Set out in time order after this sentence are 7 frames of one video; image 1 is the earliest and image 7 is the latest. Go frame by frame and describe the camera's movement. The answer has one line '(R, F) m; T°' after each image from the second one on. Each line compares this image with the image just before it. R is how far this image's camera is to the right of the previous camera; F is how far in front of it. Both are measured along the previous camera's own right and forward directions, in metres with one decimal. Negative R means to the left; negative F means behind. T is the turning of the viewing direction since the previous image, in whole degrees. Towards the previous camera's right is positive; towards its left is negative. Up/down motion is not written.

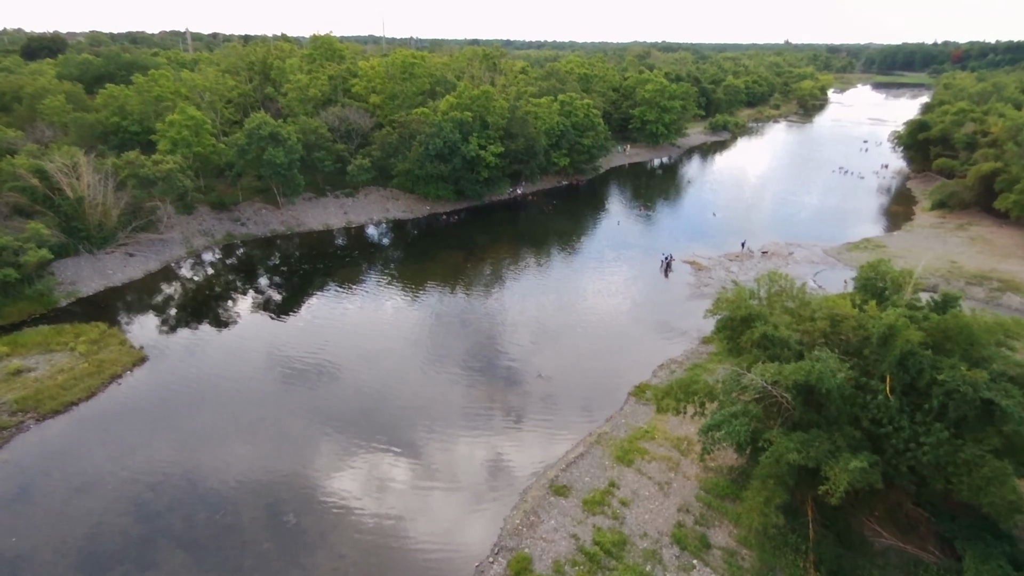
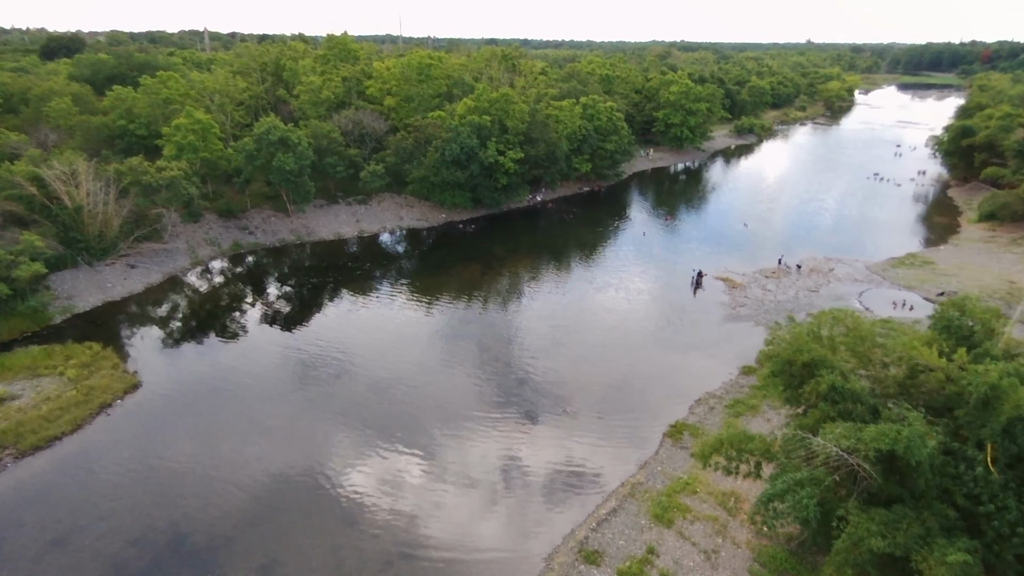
(-0.4, +2.8) m; -1°
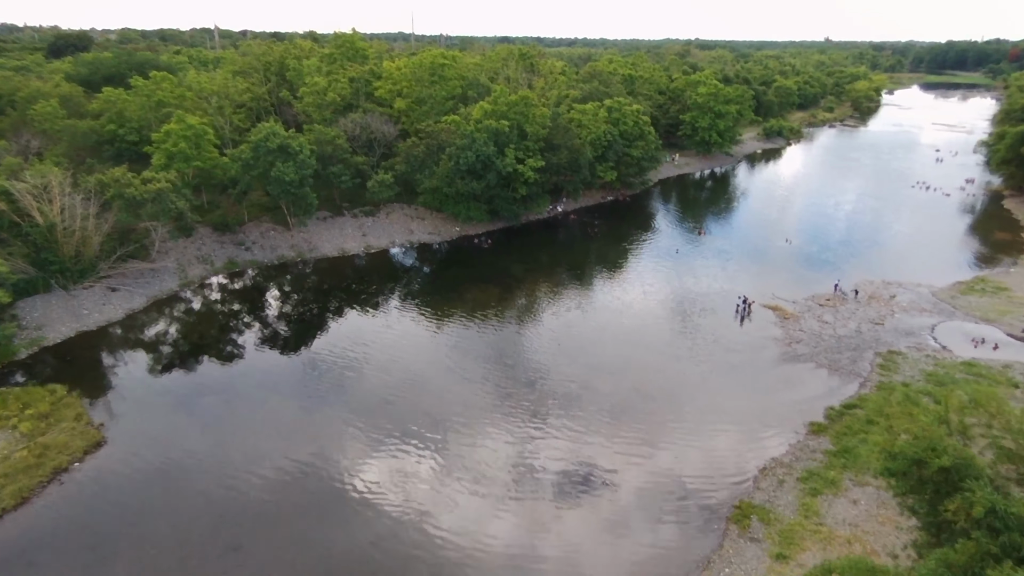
(-0.8, +4.8) m; -1°
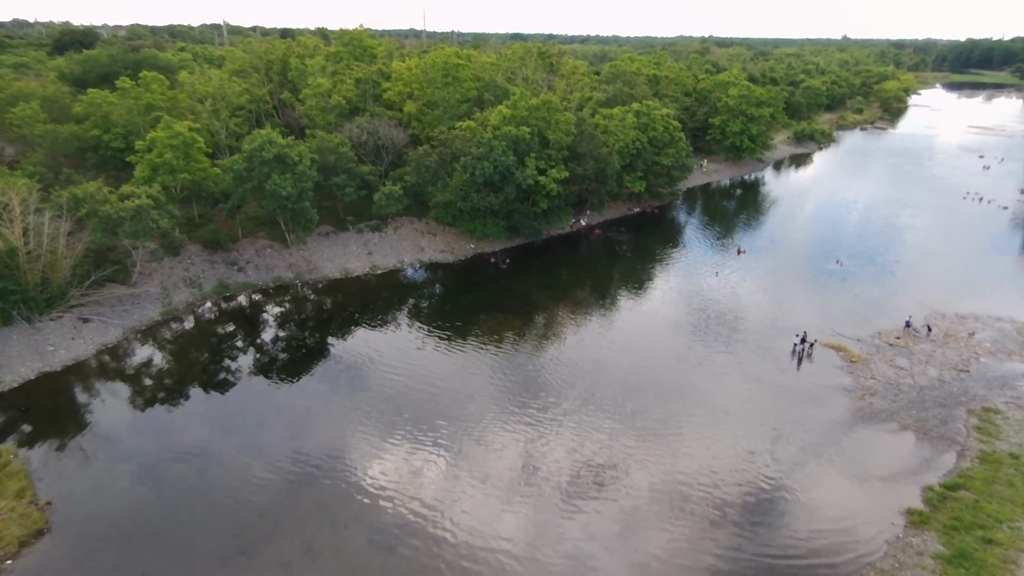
(-0.8, +5.0) m; -1°
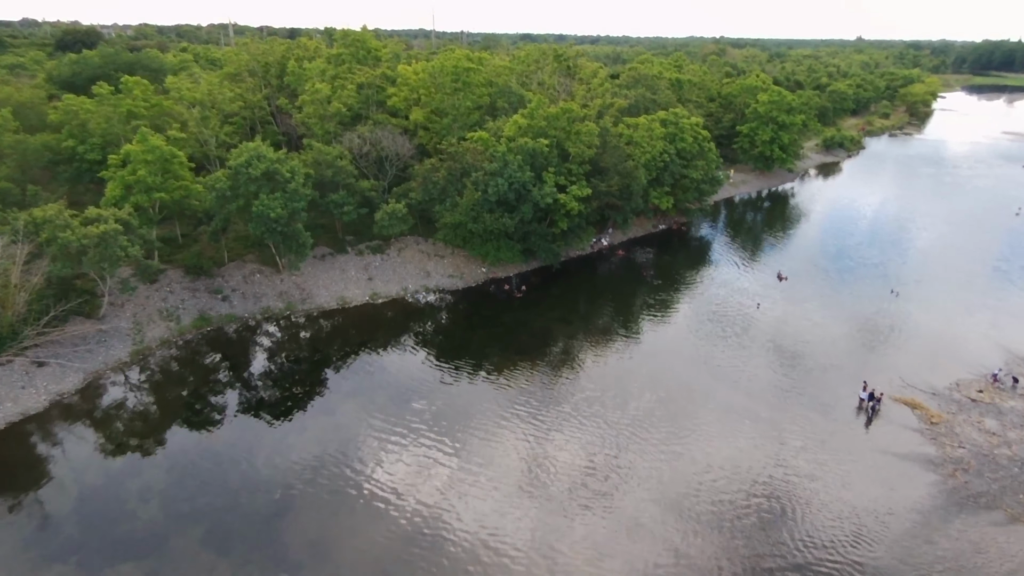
(-0.6, +4.9) m; -1°
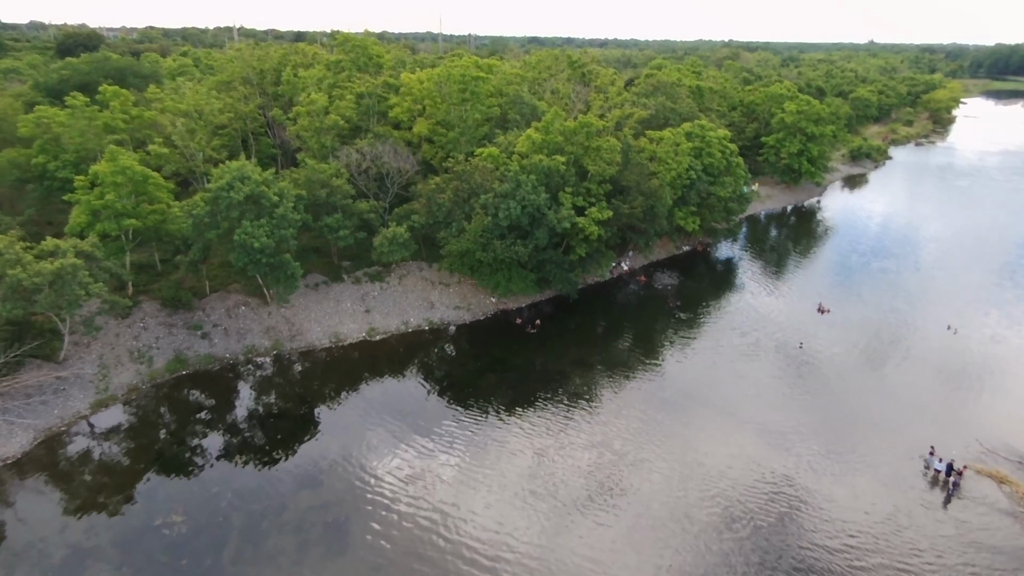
(-0.4, +4.3) m; -1°
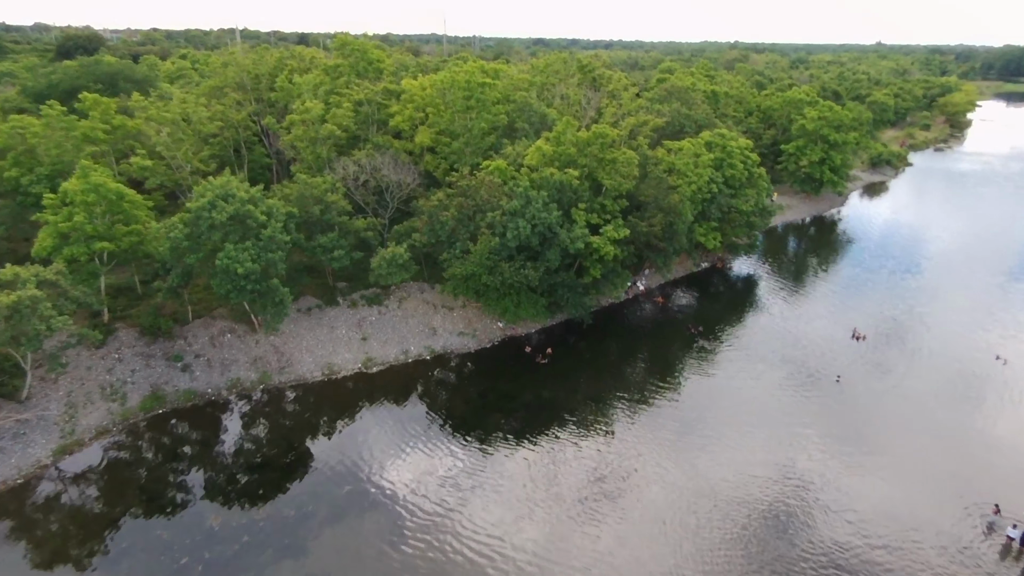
(-0.3, +3.1) m; 0°
